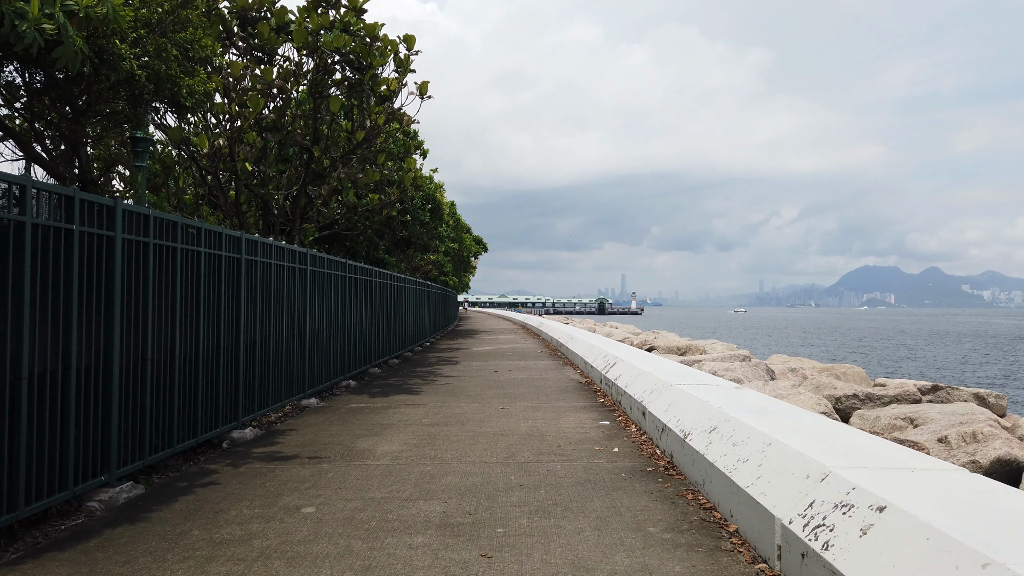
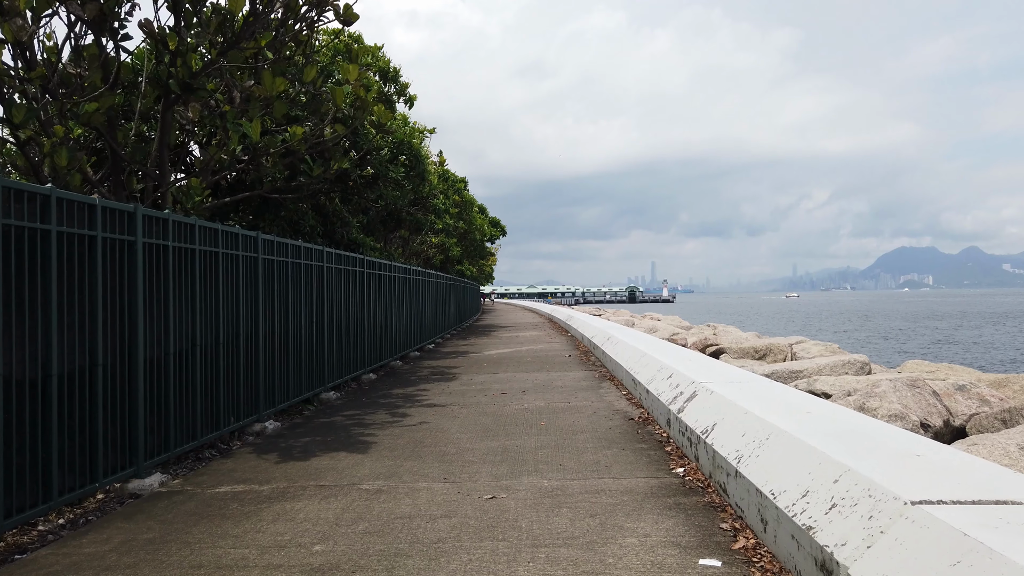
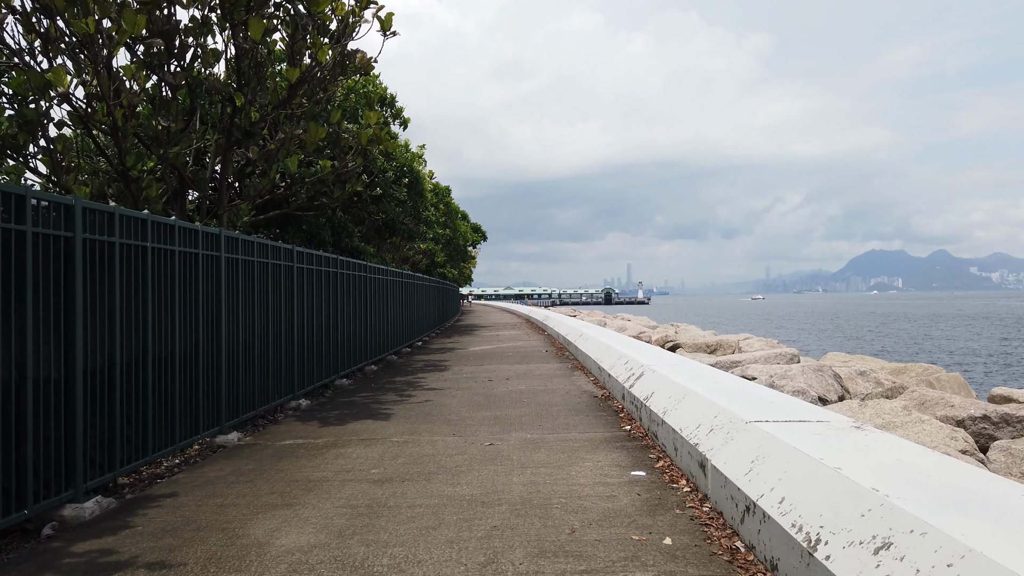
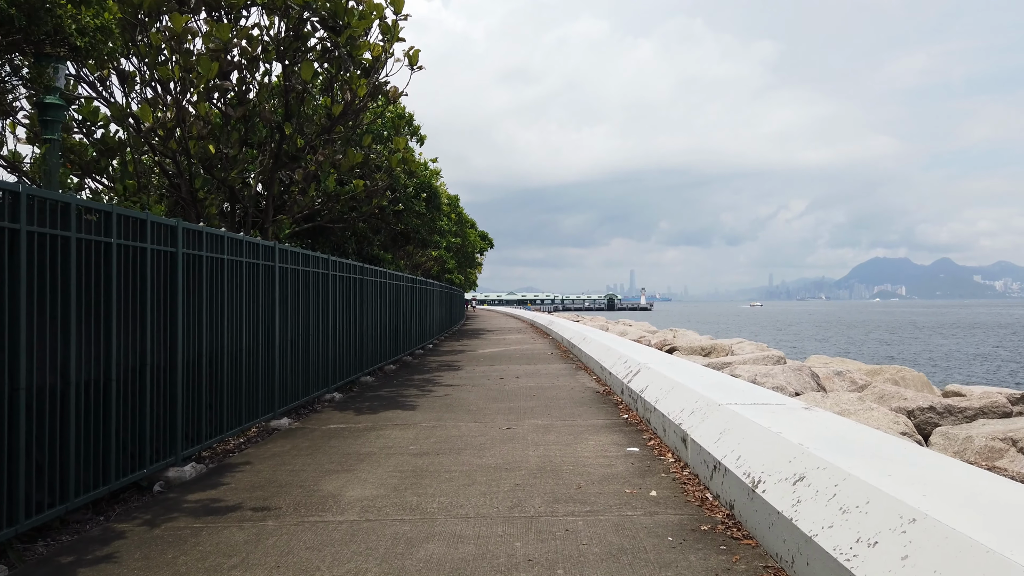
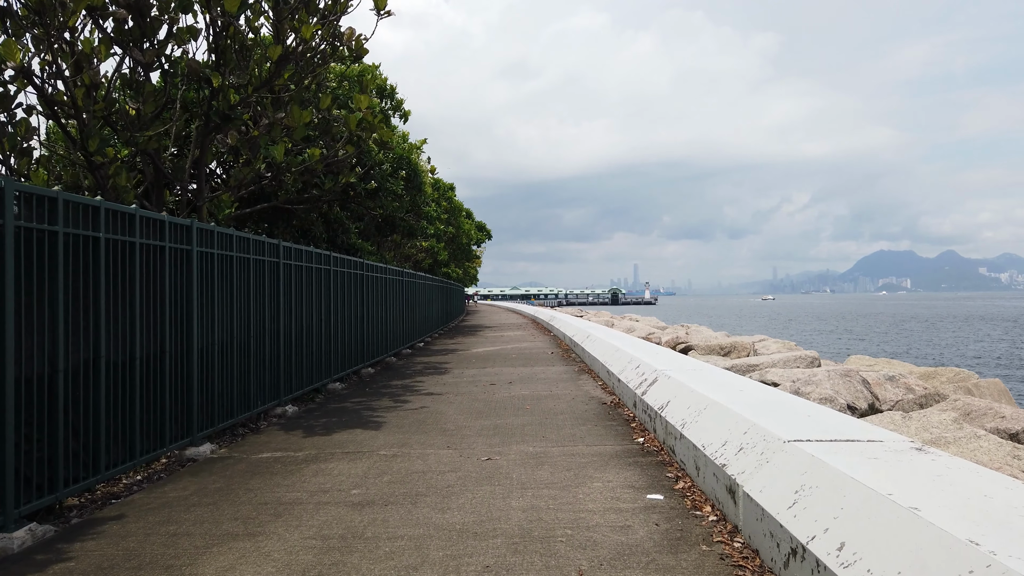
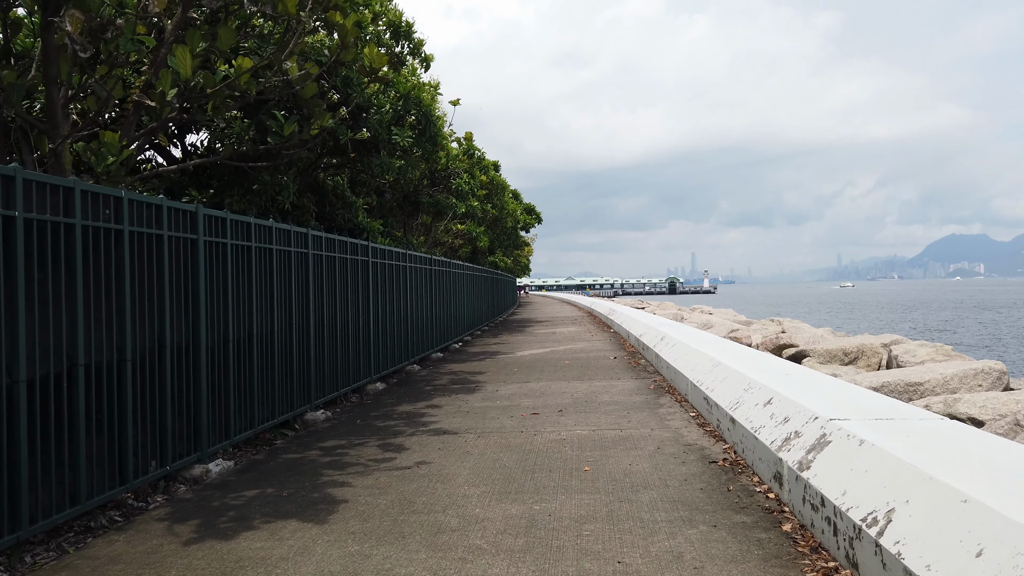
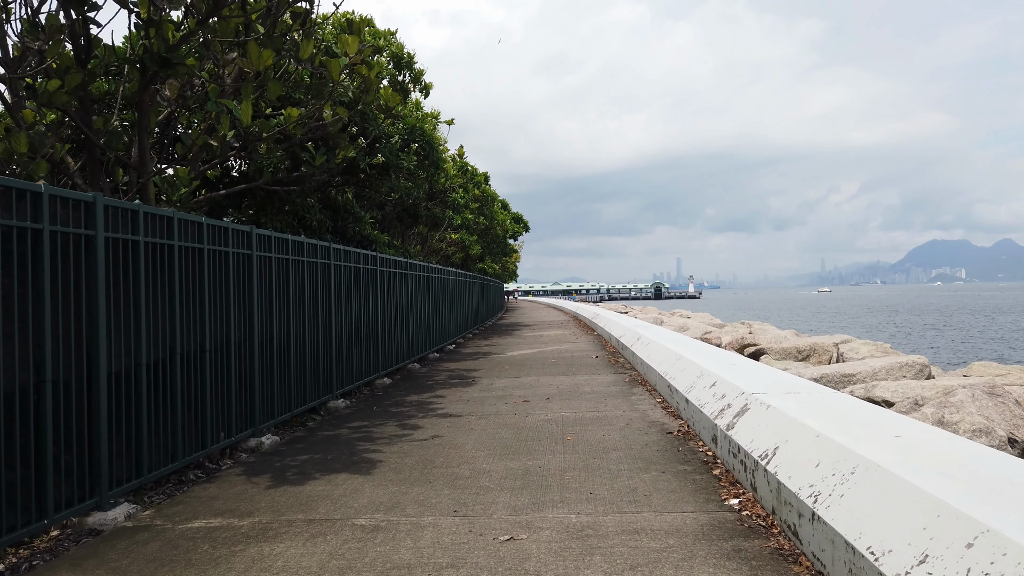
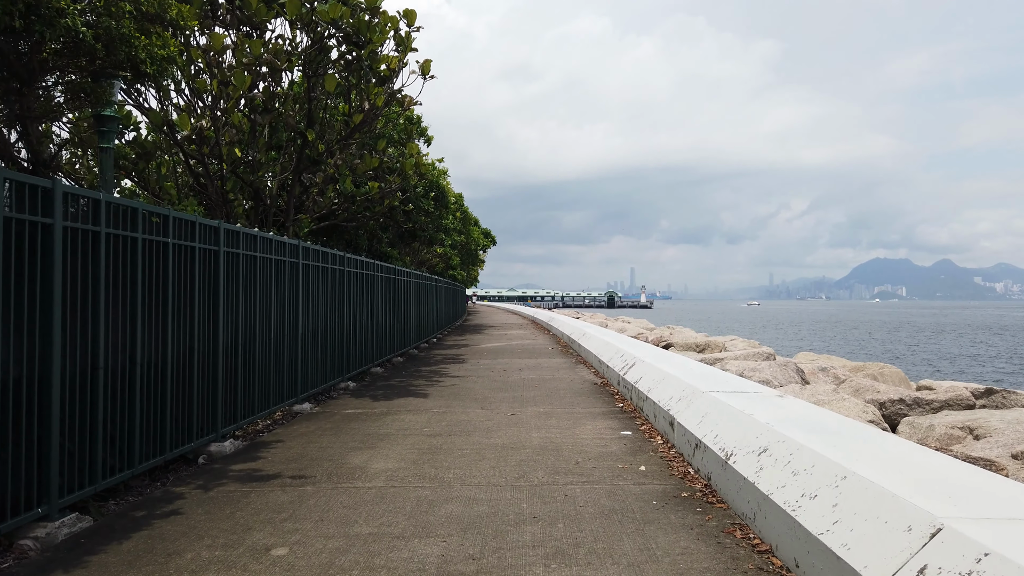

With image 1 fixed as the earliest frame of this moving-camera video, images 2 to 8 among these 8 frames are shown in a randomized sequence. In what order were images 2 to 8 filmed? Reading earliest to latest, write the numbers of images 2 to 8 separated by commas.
8, 4, 3, 5, 2, 7, 6
